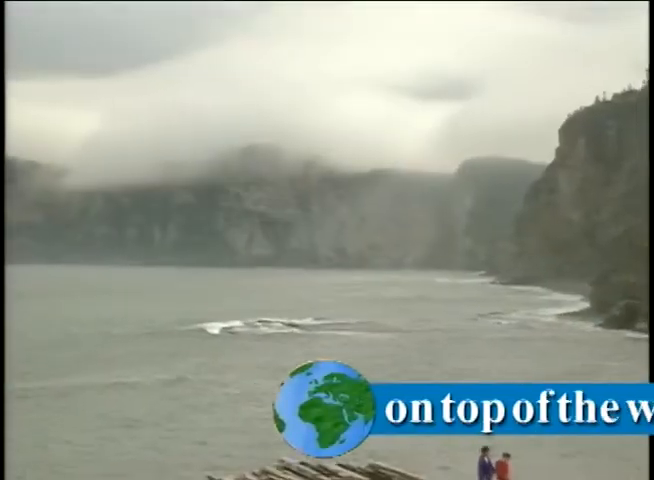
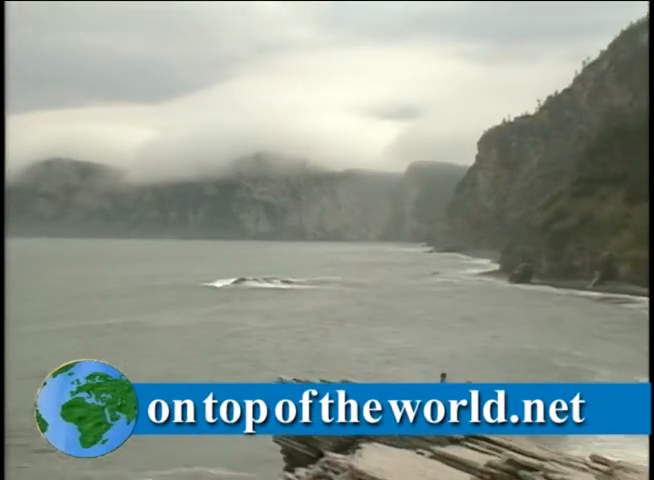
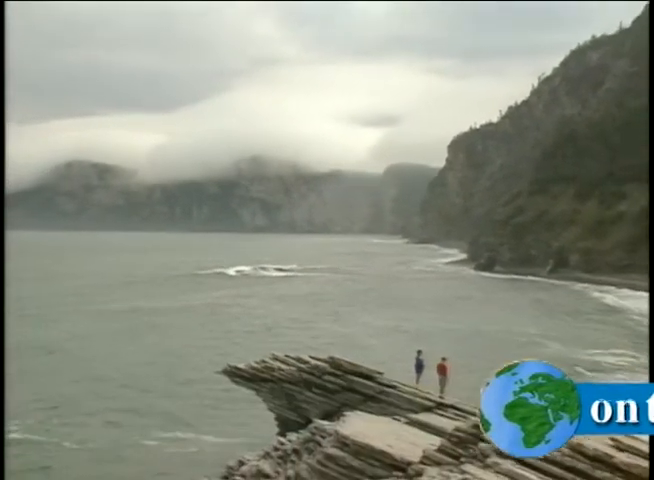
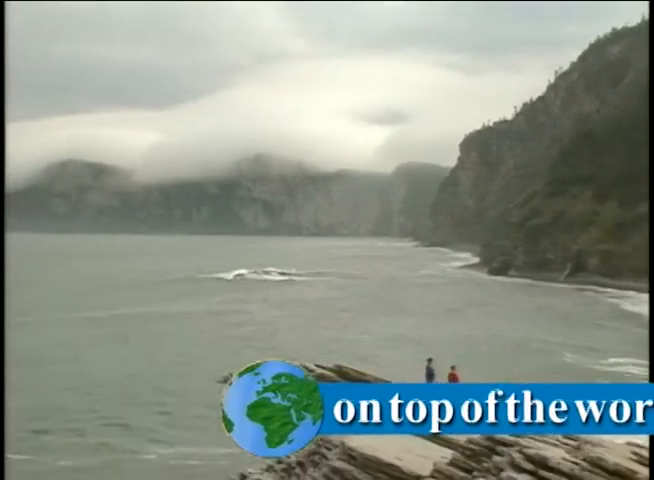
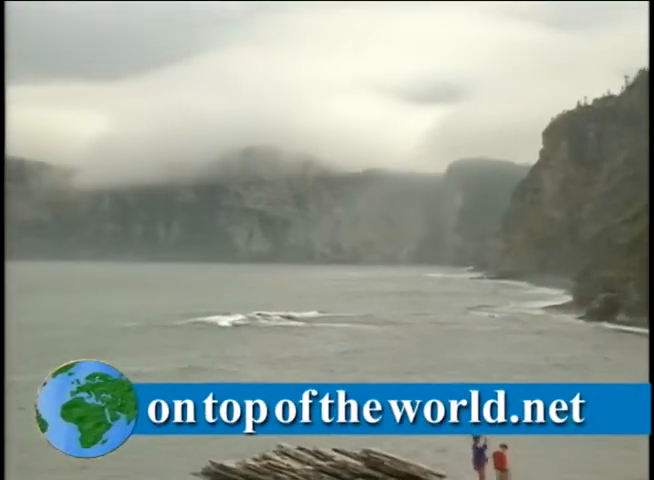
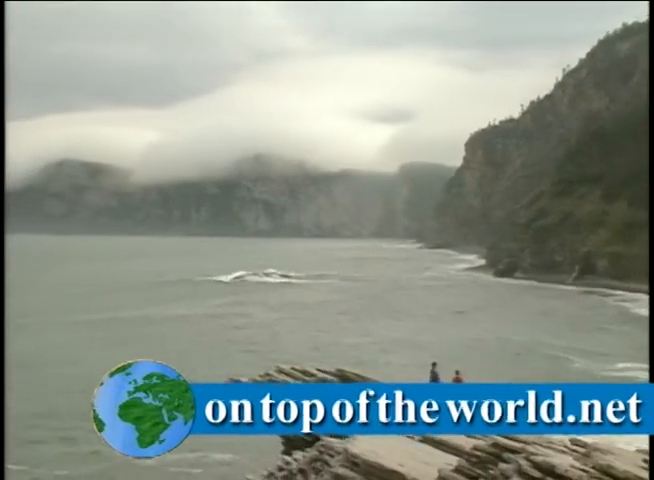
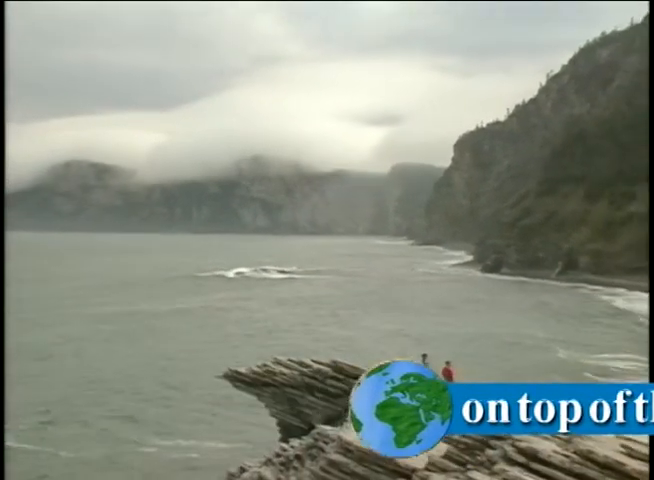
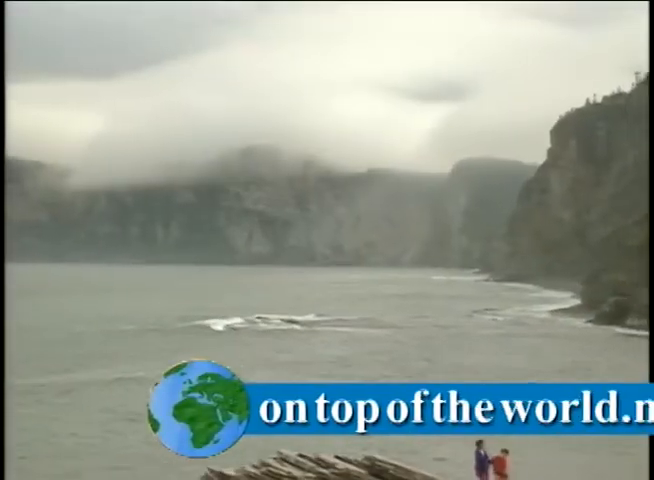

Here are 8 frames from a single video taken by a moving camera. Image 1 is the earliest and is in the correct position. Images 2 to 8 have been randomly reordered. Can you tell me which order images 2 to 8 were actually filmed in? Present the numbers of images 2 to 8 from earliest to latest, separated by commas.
8, 5, 2, 6, 4, 7, 3
